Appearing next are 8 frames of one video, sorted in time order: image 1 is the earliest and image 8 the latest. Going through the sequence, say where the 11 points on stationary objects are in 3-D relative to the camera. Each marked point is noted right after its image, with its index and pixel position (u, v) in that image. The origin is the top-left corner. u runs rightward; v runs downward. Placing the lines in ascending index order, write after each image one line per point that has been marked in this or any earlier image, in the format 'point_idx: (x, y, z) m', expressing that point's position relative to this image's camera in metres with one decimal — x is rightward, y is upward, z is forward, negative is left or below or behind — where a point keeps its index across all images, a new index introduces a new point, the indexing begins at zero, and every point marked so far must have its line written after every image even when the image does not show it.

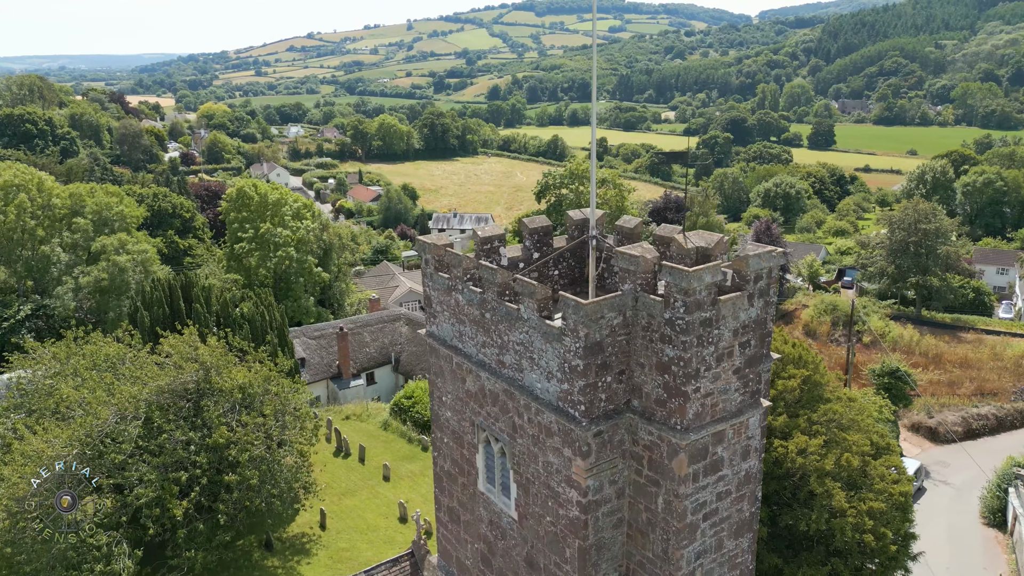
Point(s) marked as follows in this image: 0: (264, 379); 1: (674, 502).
0: (-5.9, -2.1, +17.5) m
1: (+1.5, -1.9, +6.6) m
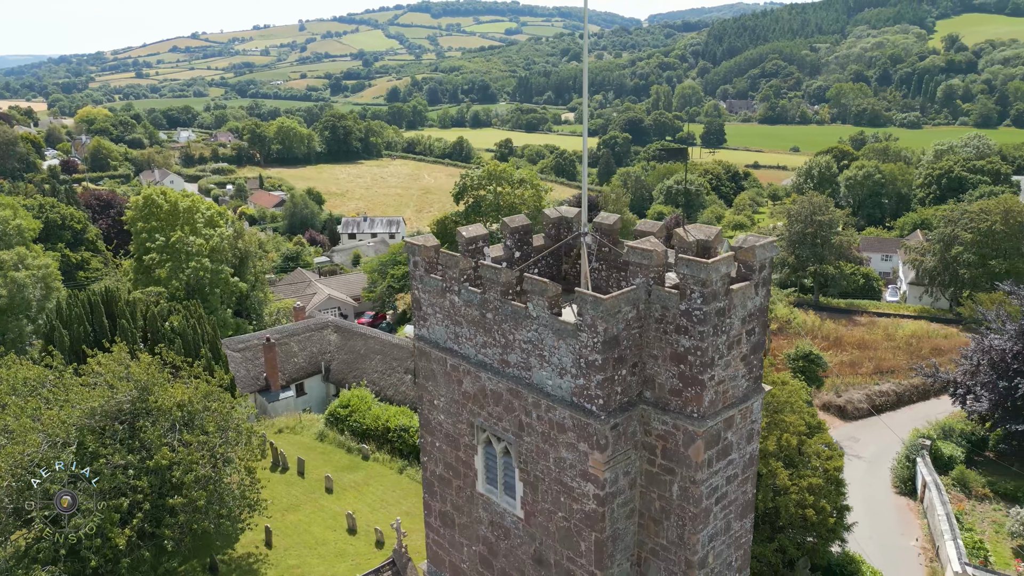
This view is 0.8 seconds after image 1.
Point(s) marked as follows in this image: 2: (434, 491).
0: (-7.0, -2.4, +16.6) m
1: (+1.7, -1.9, +6.8) m
2: (-1.0, -2.5, +9.1) m
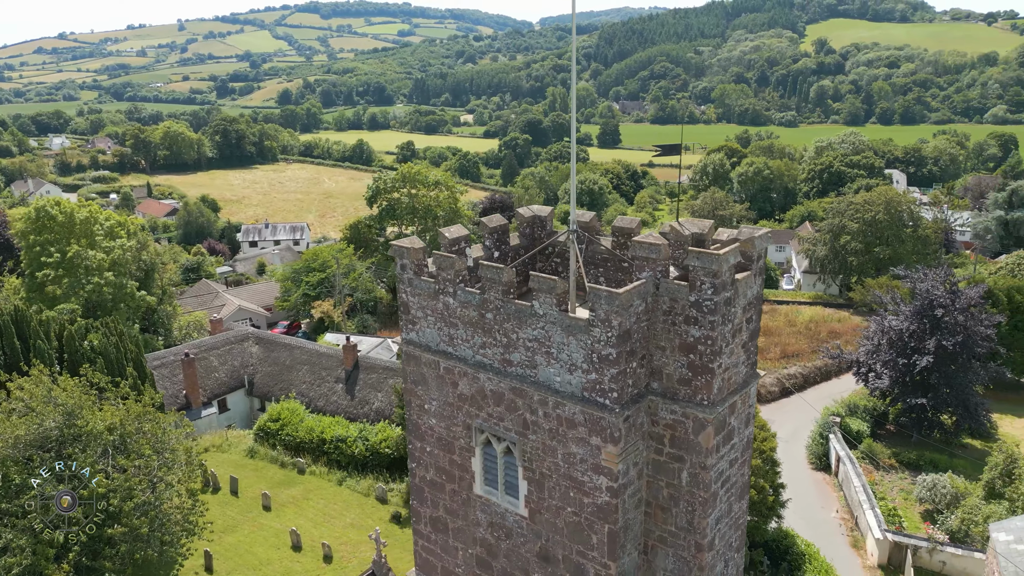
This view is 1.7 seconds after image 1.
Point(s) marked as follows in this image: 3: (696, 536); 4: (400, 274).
0: (-8.0, -2.7, +15.7) m
1: (+1.8, -1.8, +7.0) m
2: (-1.1, -2.6, +9.0) m
3: (+1.8, -2.4, +7.2) m
4: (-1.3, +0.2, +8.3) m
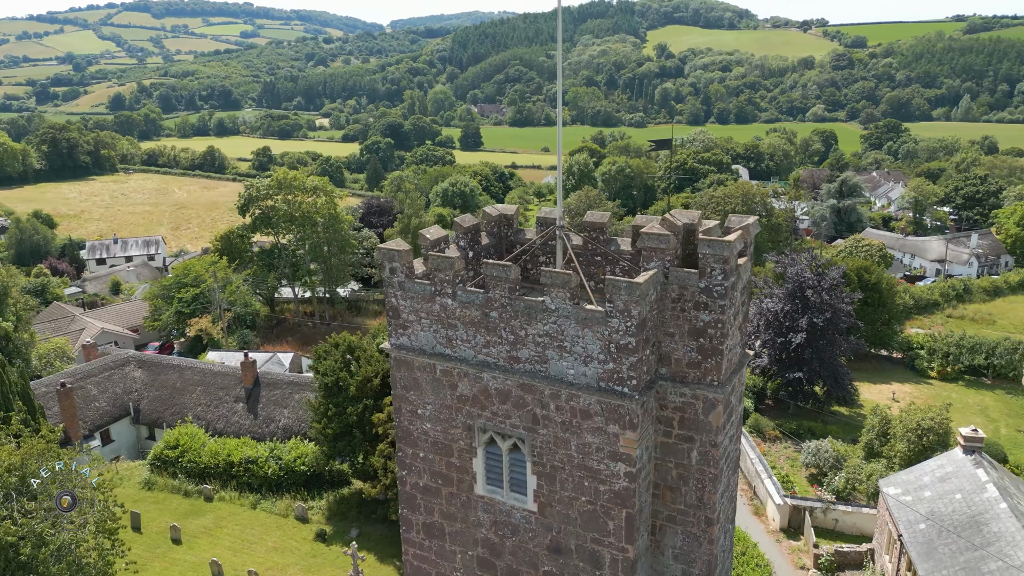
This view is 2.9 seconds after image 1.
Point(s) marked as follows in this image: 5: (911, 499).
0: (-9.2, -3.2, +14.2) m
1: (+2.0, -1.6, +7.3) m
2: (-1.2, -2.6, +8.8) m
3: (+2.0, -2.3, +7.5) m
4: (-1.4, +0.1, +8.1) m
5: (+10.6, -5.6, +19.4) m
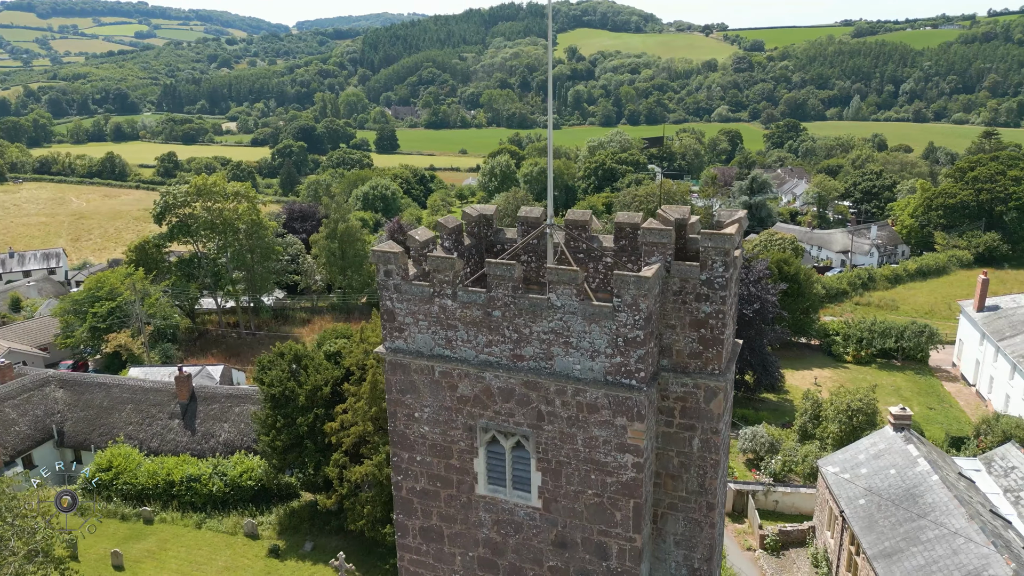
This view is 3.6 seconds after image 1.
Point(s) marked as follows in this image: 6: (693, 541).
0: (-9.7, -3.5, +13.2) m
1: (+2.1, -1.6, +7.6) m
2: (-1.2, -2.6, +8.7) m
3: (+2.1, -2.2, +7.8) m
4: (-1.4, +0.1, +8.0) m
5: (+9.4, -5.3, +20.5) m
6: (+2.0, -2.8, +8.0) m
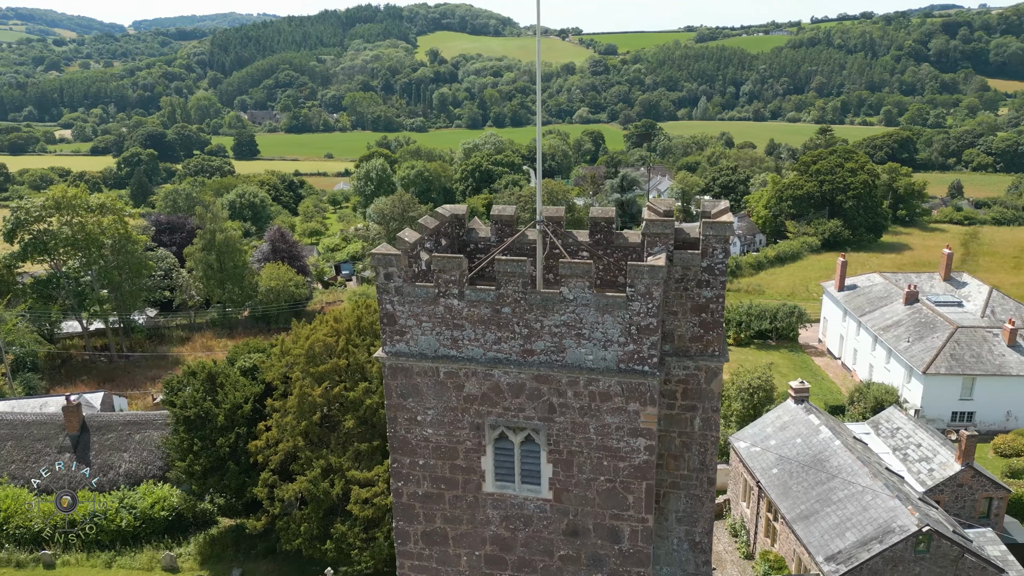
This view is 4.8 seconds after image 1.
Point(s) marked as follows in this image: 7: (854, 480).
0: (-10.2, -4.0, +11.6) m
1: (+2.2, -1.4, +8.0) m
2: (-1.1, -2.7, +8.6) m
3: (+2.2, -2.1, +8.2) m
4: (-1.4, 0.0, +7.8) m
5: (+7.5, -4.9, +22.0) m
6: (+2.1, -2.6, +8.4) m
7: (+8.8, -5.0, +18.9) m
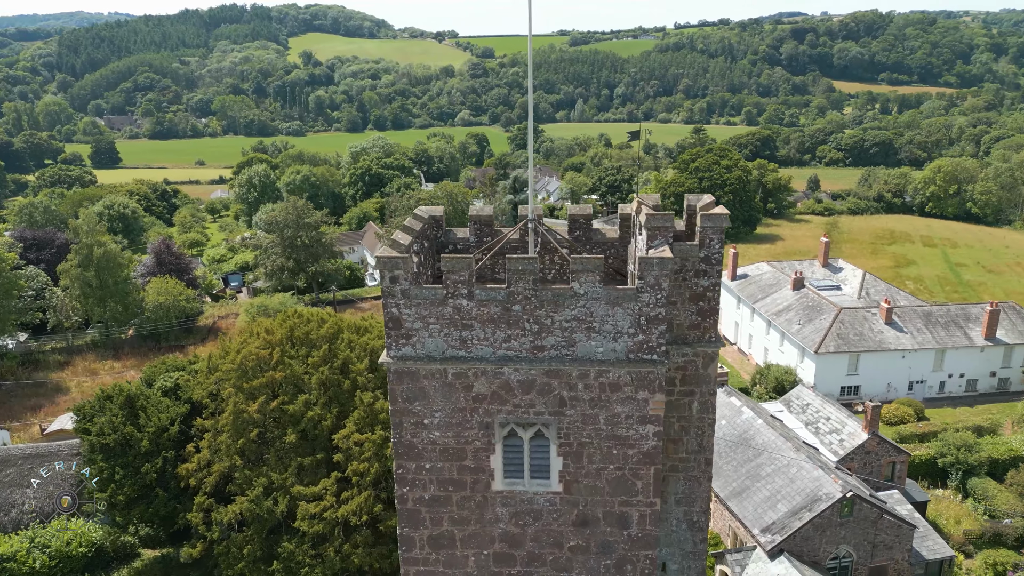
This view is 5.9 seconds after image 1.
0: (-10.4, -4.4, +10.1) m
1: (+2.3, -1.3, +8.4) m
2: (-1.1, -2.7, +8.5) m
3: (+2.3, -2.0, +8.6) m
4: (-1.3, 0.0, +7.7) m
5: (+5.5, -4.6, +23.0) m
6: (+2.2, -2.5, +8.8) m
7: (+7.4, -4.6, +20.1) m
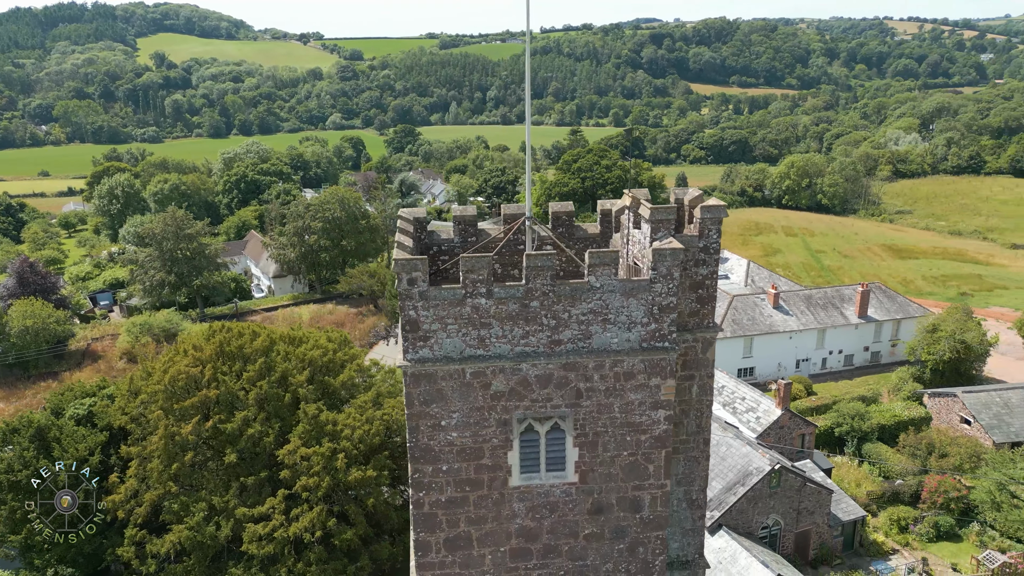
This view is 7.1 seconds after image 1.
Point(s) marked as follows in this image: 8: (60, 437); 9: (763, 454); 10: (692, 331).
0: (-10.2, -4.9, +8.5) m
1: (+2.4, -1.2, +8.9) m
2: (-0.9, -2.7, +8.4) m
3: (+2.4, -1.8, +9.1) m
4: (-1.1, 0.0, +7.6) m
5: (+3.4, -4.4, +23.8) m
6: (+2.3, -2.4, +9.2) m
7: (+5.7, -4.3, +21.3) m
8: (-10.9, -3.5, +17.5) m
9: (+6.7, -4.5, +19.7) m
10: (+2.1, -0.5, +8.6) m
